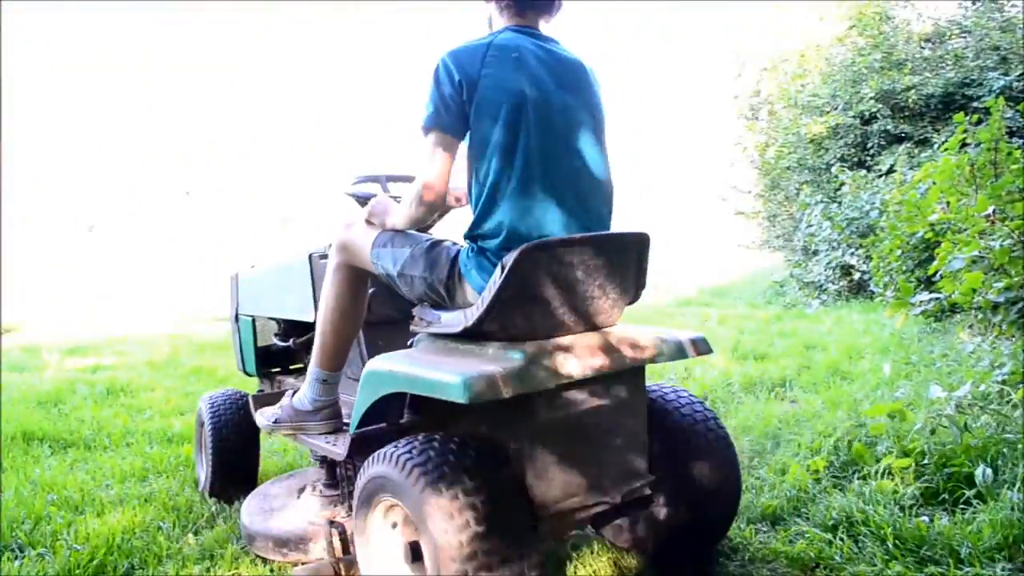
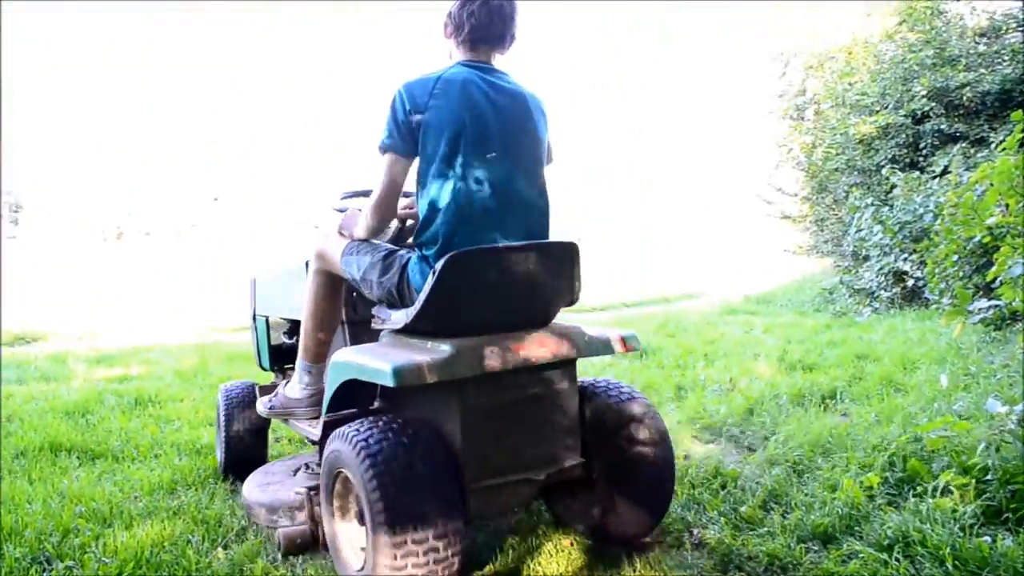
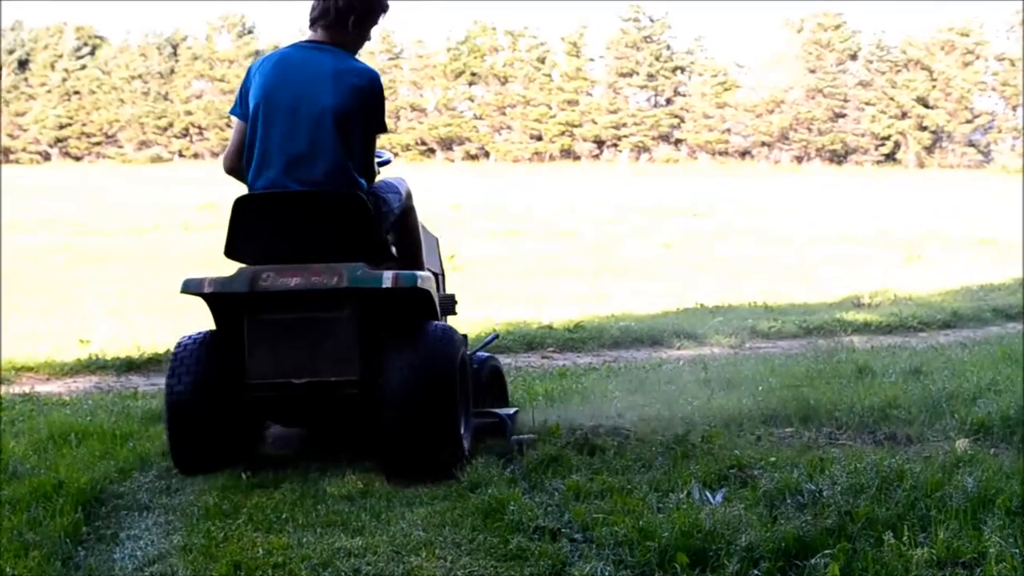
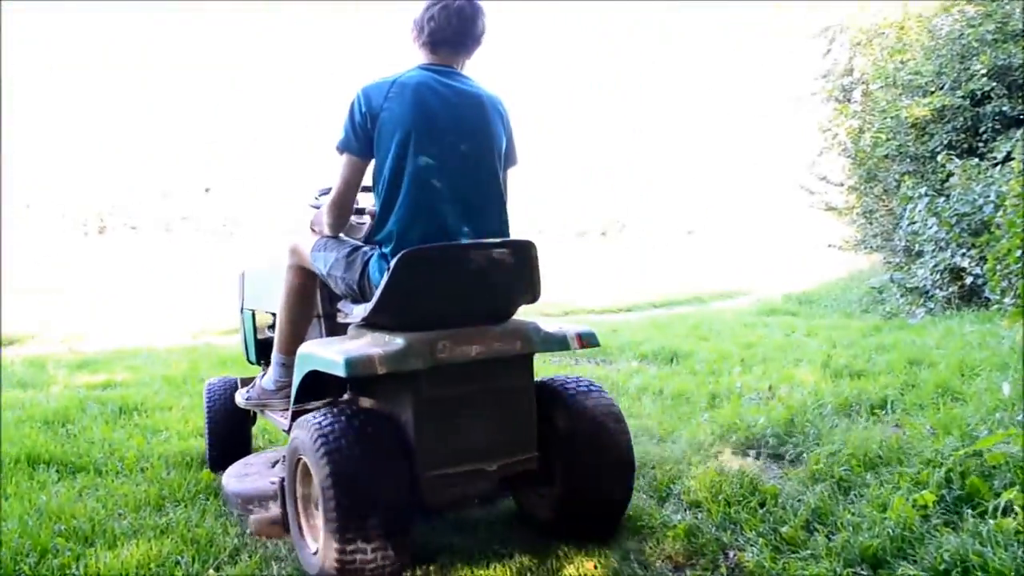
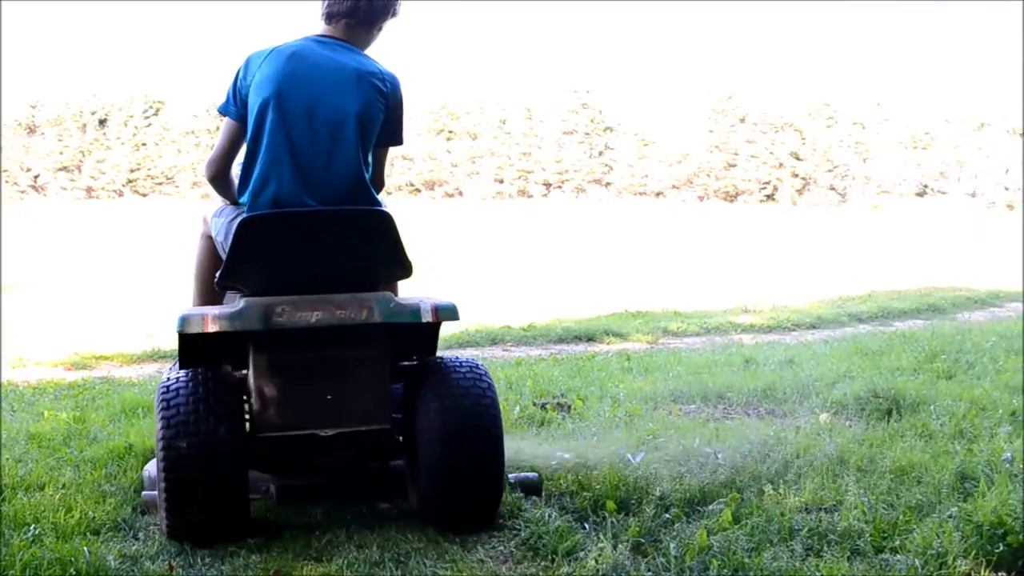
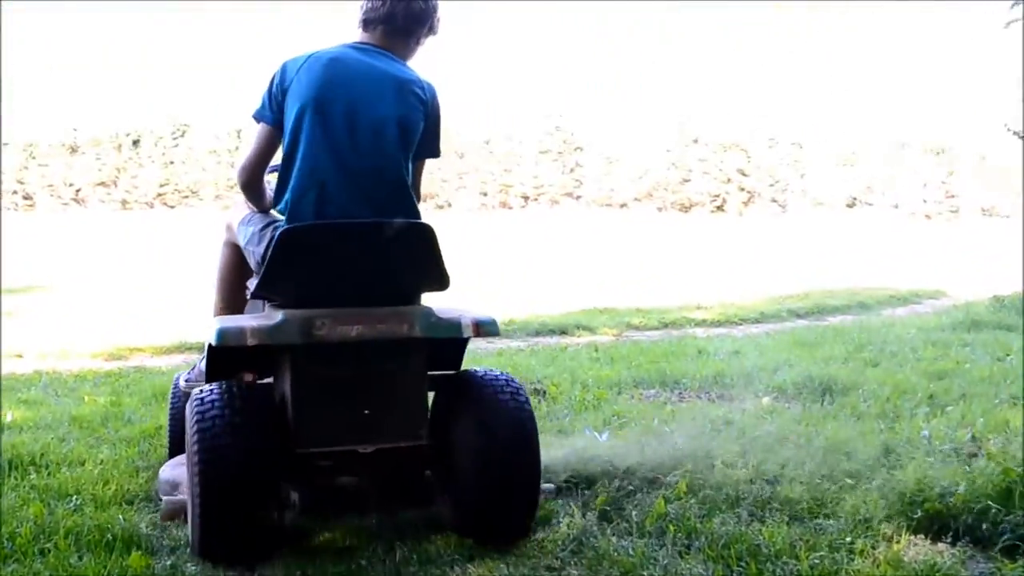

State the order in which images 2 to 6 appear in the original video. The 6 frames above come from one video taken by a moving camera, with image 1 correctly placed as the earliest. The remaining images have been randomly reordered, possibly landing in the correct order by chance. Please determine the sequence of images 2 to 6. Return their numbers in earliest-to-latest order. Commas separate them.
2, 4, 6, 5, 3
